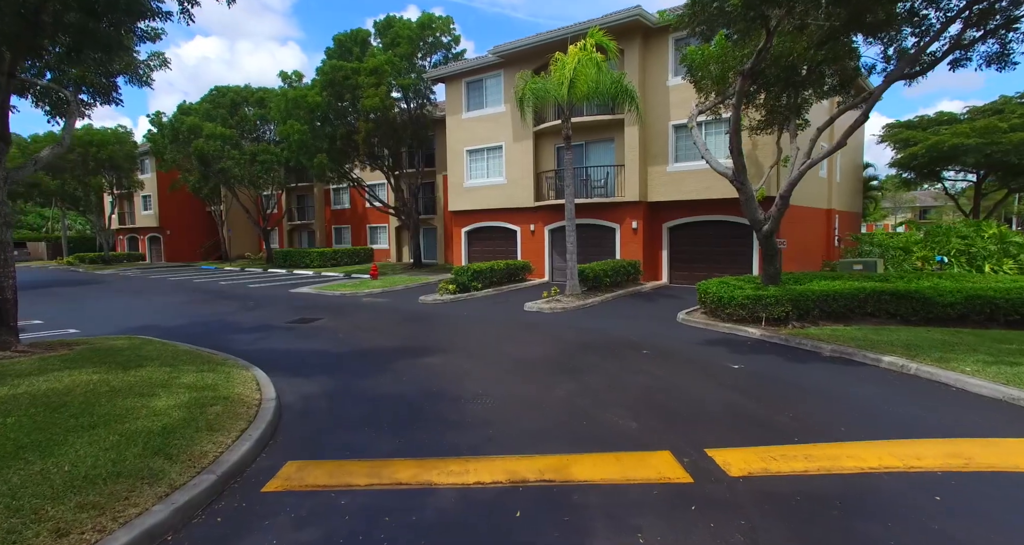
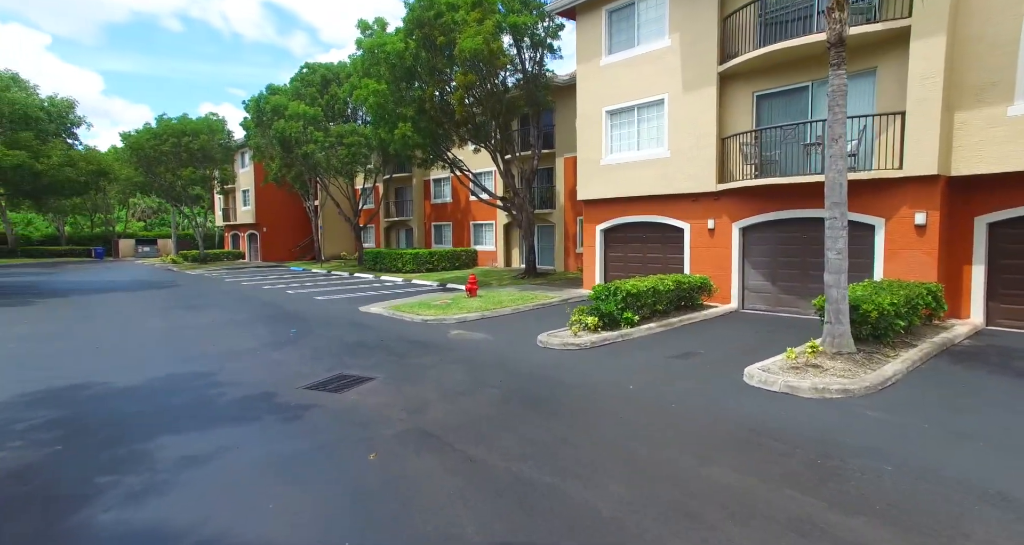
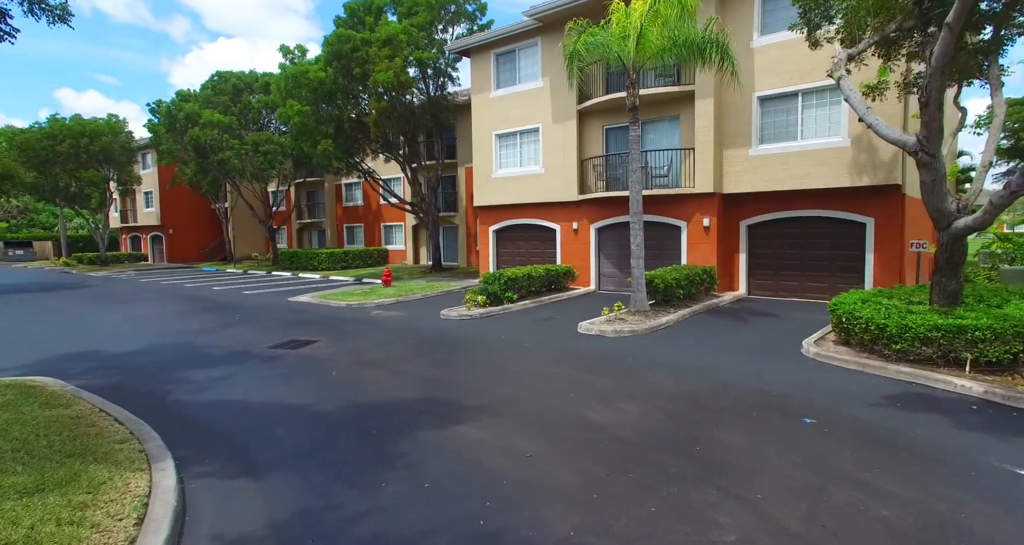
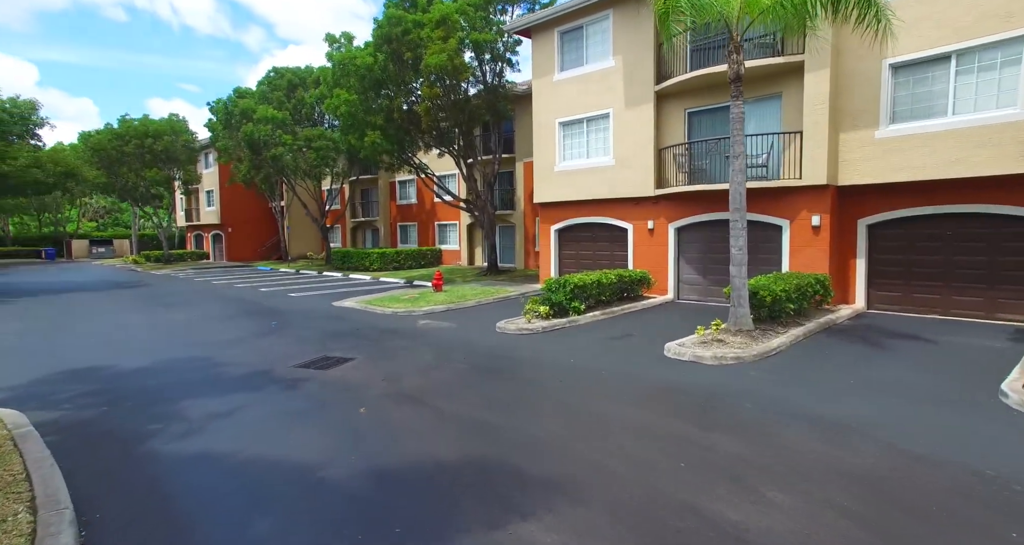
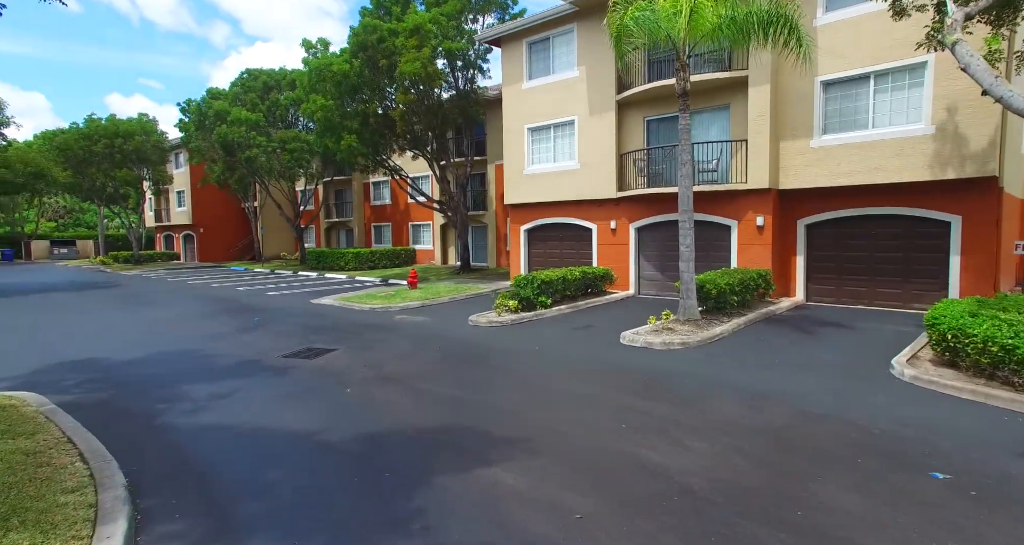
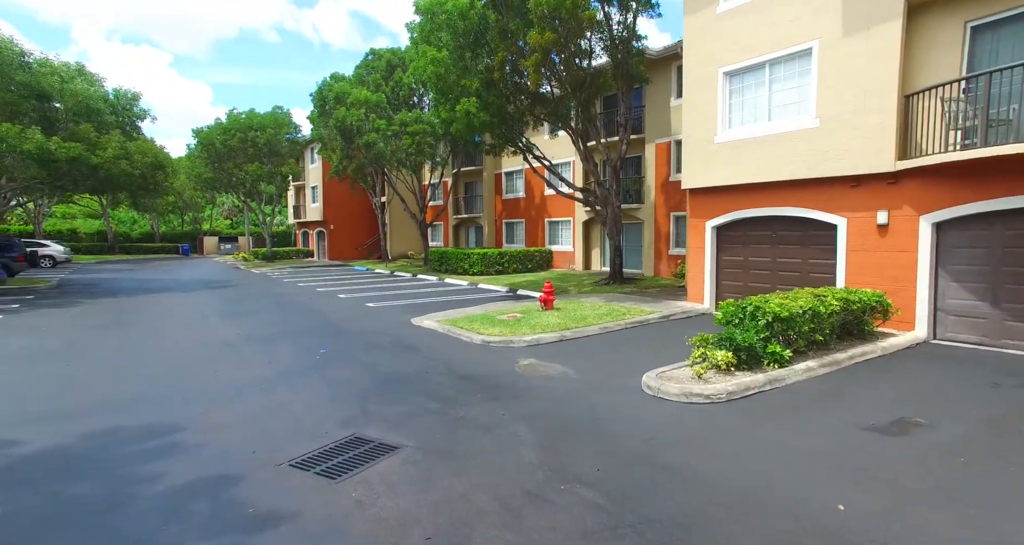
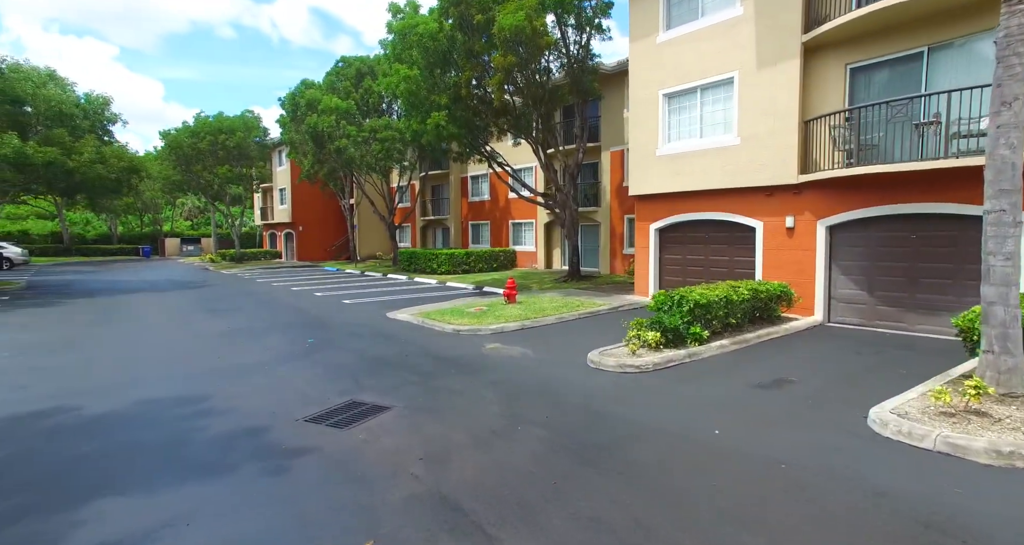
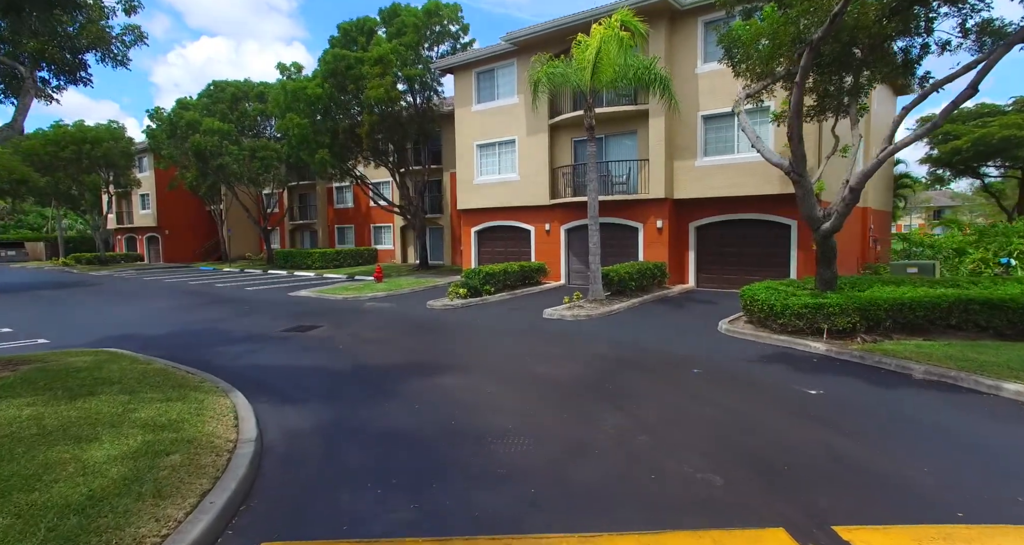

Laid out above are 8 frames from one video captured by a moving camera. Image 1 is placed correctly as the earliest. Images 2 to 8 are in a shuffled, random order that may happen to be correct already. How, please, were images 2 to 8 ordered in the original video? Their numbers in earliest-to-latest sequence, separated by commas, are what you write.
8, 3, 5, 4, 2, 7, 6
